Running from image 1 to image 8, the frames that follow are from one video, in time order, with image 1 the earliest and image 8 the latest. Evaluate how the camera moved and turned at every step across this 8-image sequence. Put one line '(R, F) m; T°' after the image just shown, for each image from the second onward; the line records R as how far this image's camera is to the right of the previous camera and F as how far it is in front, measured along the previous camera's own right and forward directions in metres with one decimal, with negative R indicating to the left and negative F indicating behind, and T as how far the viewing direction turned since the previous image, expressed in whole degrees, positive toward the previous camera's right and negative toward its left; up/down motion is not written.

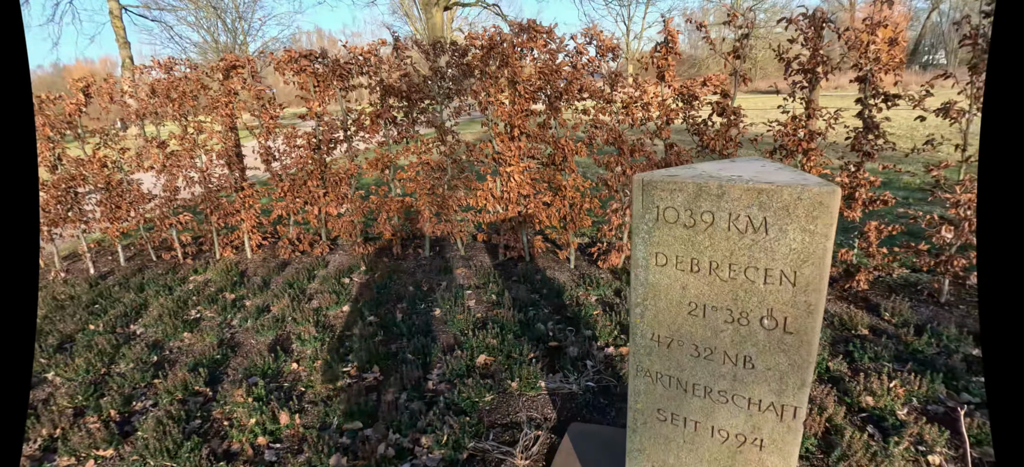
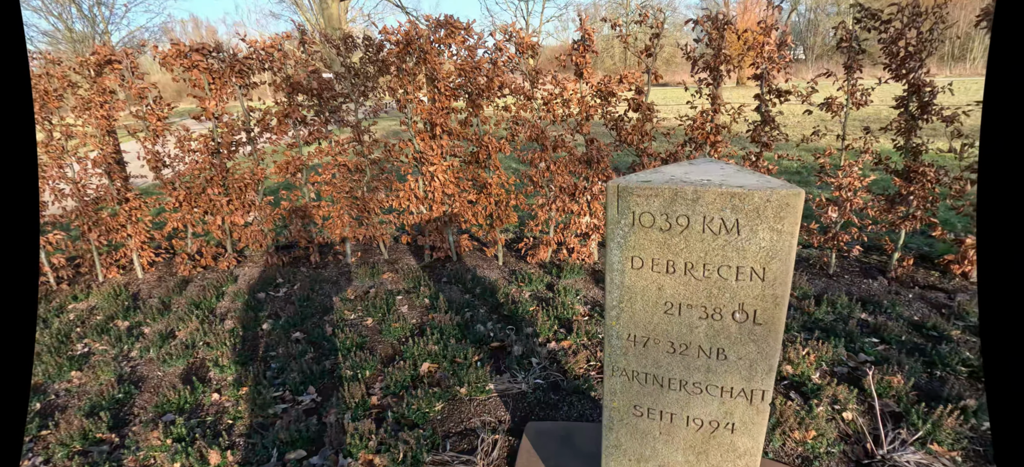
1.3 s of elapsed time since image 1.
(-0.3, +0.1) m; +10°
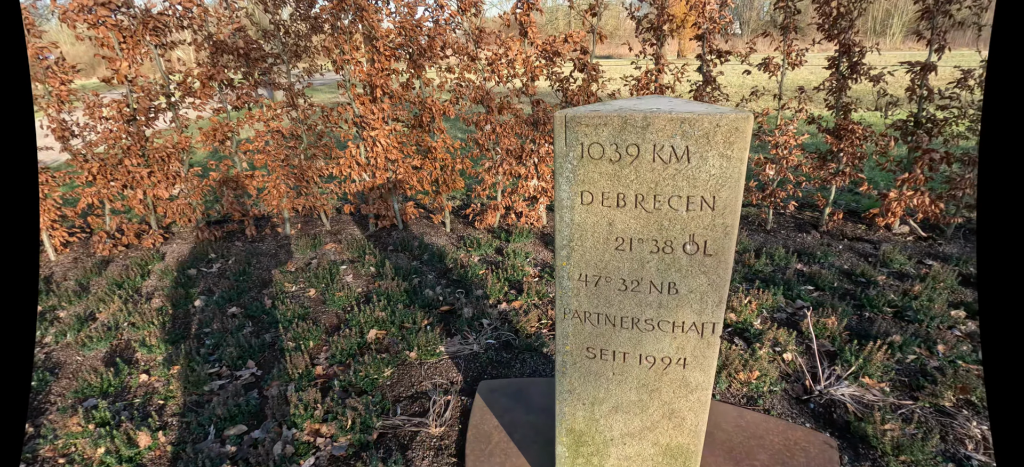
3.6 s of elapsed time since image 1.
(0.0, +0.1) m; +6°
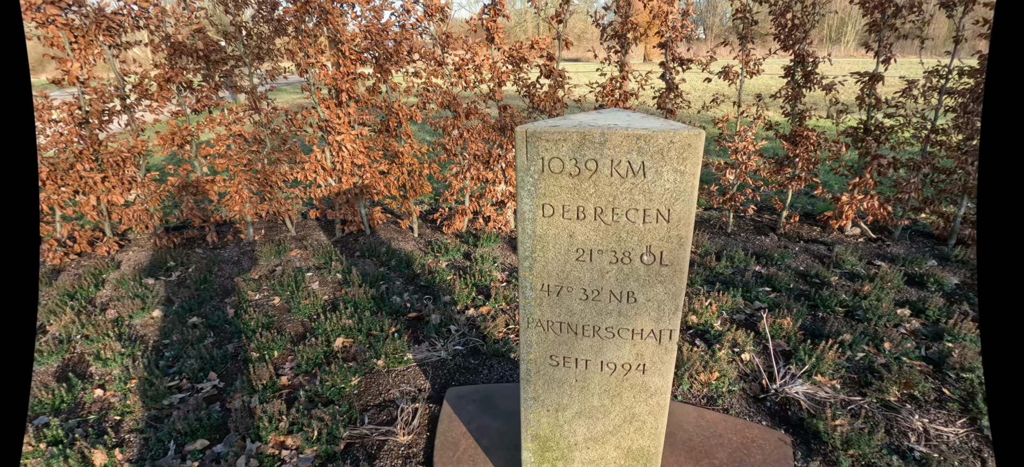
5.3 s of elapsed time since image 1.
(0.0, 0.0) m; +3°
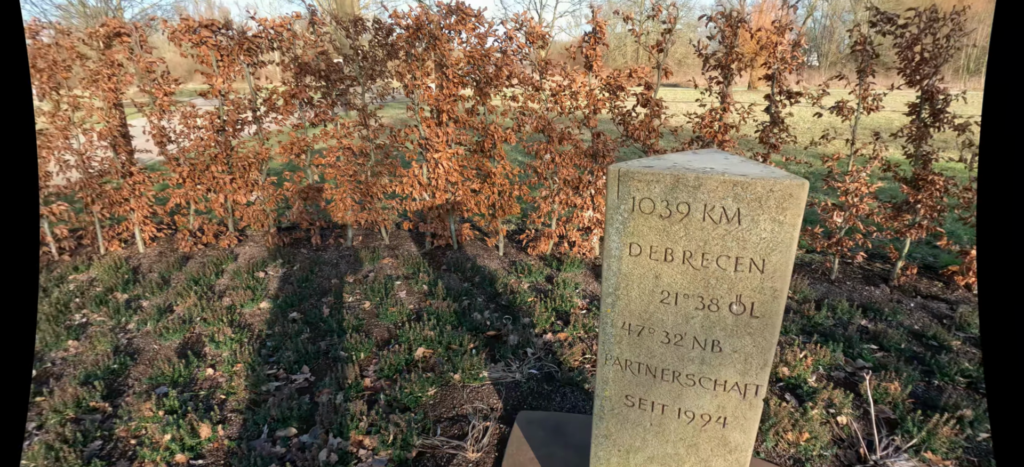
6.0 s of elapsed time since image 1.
(0.0, 0.0) m; -9°
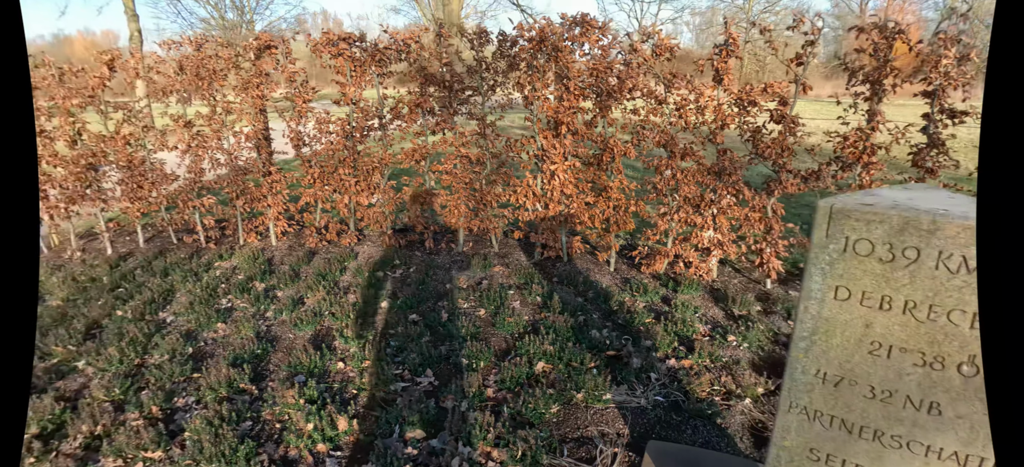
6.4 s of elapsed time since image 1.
(-0.4, 0.0) m; -9°
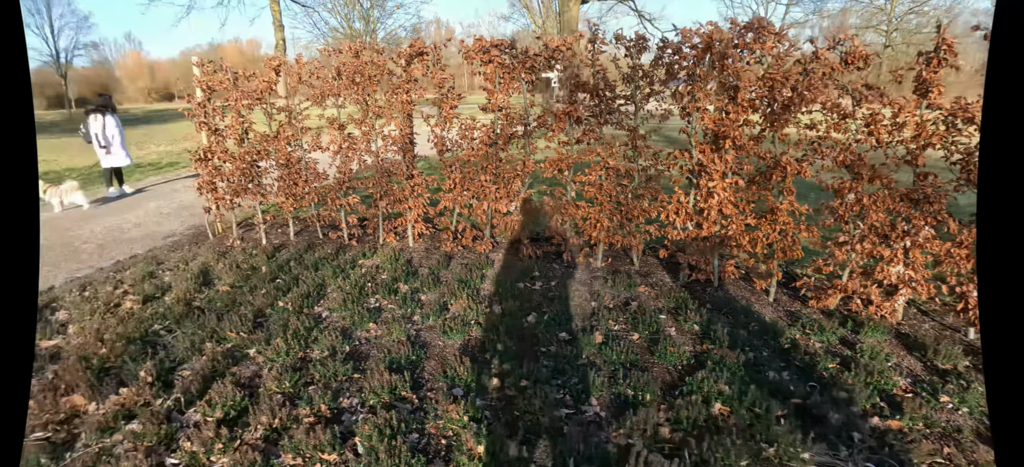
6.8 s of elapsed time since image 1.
(-0.7, +0.2) m; -10°
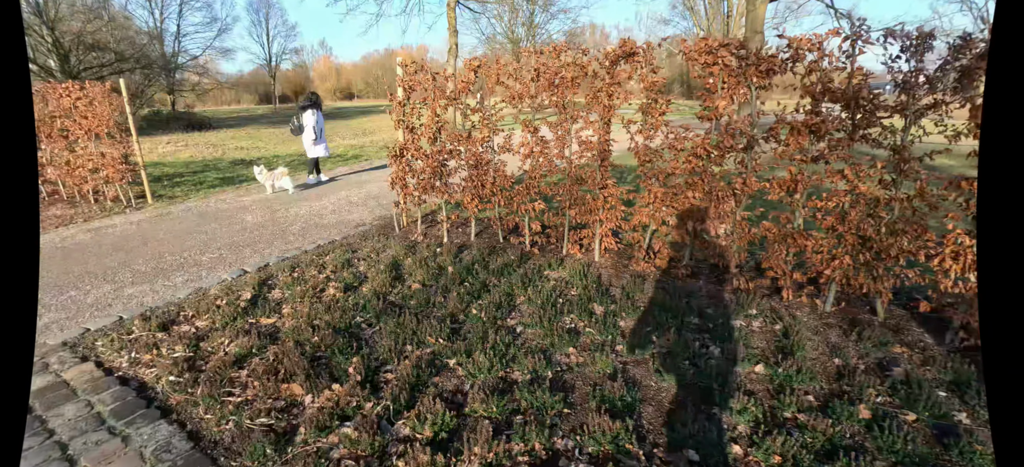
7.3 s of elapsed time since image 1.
(-0.8, +0.5) m; -15°
